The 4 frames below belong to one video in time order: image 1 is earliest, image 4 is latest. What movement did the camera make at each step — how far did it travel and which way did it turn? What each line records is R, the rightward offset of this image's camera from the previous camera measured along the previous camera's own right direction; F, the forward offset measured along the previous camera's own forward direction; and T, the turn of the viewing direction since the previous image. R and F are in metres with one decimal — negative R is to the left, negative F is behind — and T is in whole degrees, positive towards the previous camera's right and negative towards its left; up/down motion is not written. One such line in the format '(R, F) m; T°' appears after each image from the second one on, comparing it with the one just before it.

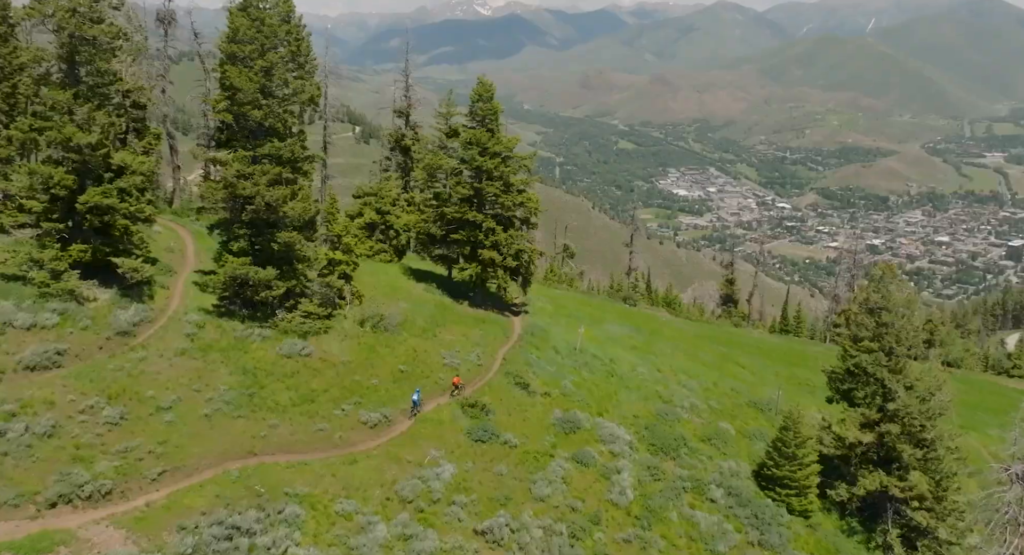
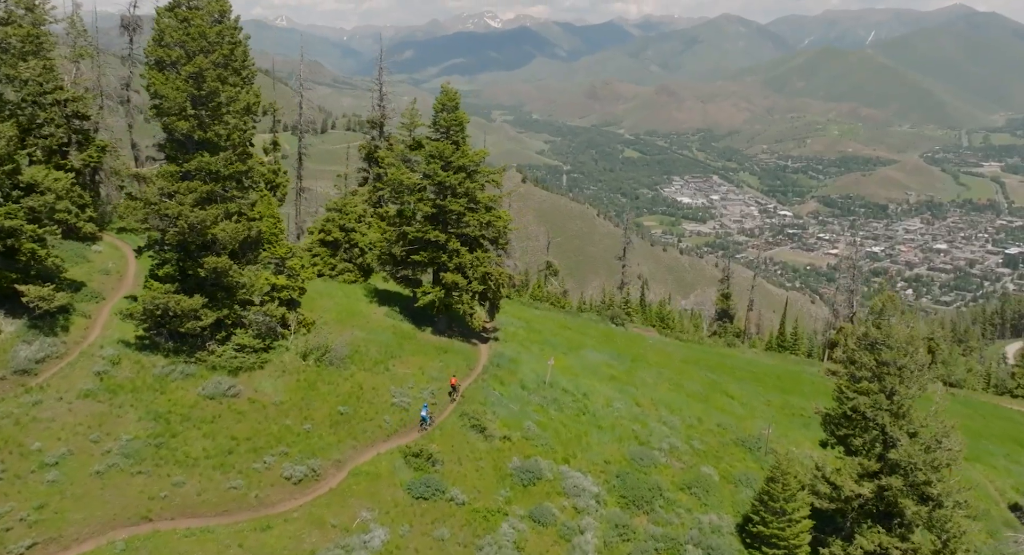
(+2.5, +5.3) m; 0°
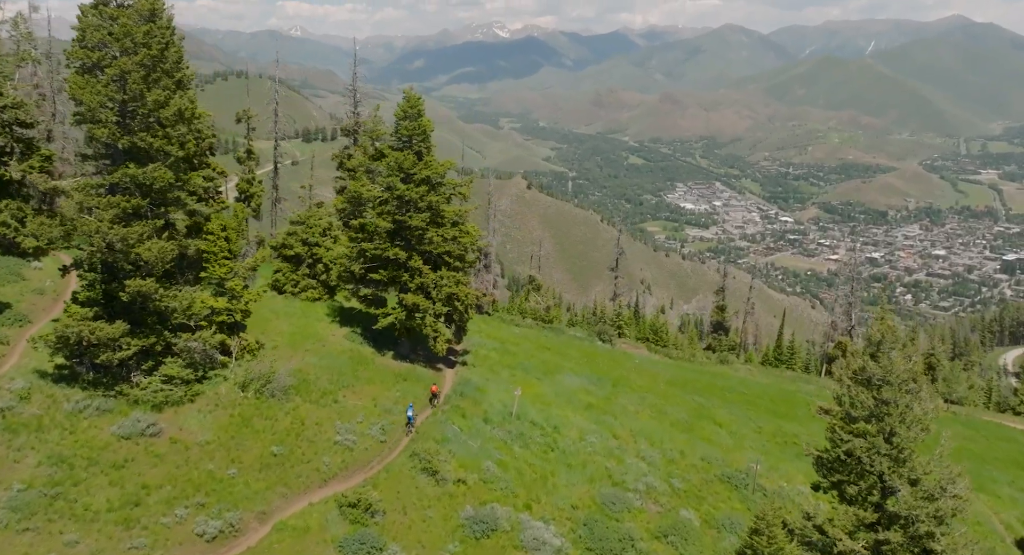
(+2.2, +4.4) m; 0°
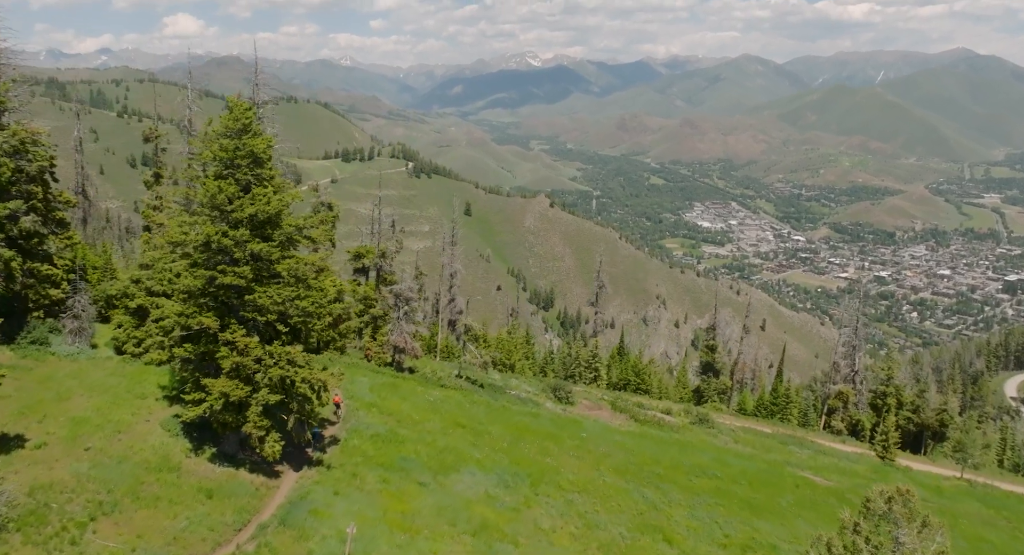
(+7.0, +14.3) m; 0°
